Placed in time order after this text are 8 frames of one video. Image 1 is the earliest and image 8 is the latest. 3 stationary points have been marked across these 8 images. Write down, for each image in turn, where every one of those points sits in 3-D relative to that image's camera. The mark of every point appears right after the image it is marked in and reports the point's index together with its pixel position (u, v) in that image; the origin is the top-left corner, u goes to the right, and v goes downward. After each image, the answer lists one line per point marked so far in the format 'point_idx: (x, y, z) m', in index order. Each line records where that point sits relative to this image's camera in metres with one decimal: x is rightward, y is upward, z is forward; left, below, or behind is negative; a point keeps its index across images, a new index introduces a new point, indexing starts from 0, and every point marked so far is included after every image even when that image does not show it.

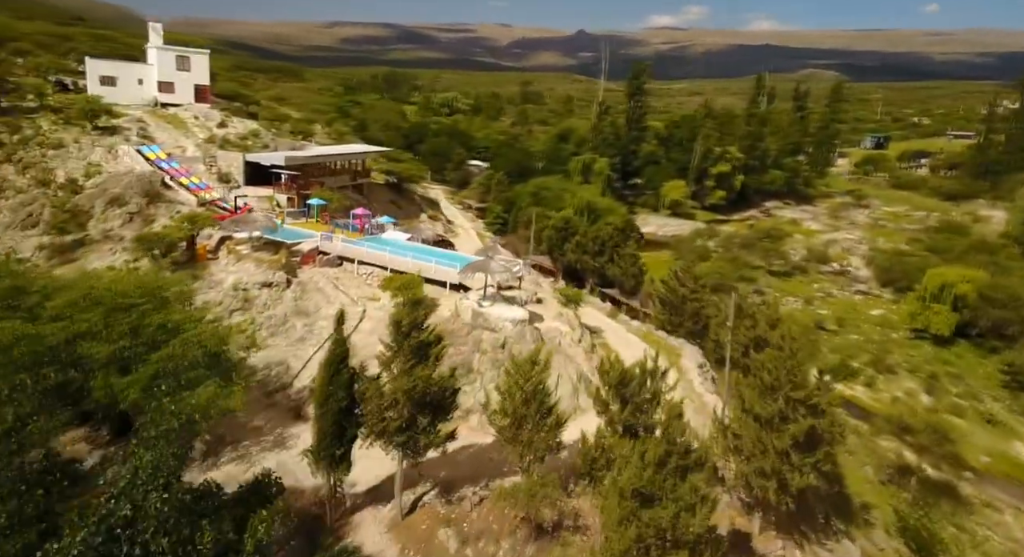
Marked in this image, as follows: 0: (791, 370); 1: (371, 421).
0: (+7.3, -2.5, +16.2) m
1: (-3.3, -3.3, +14.1) m
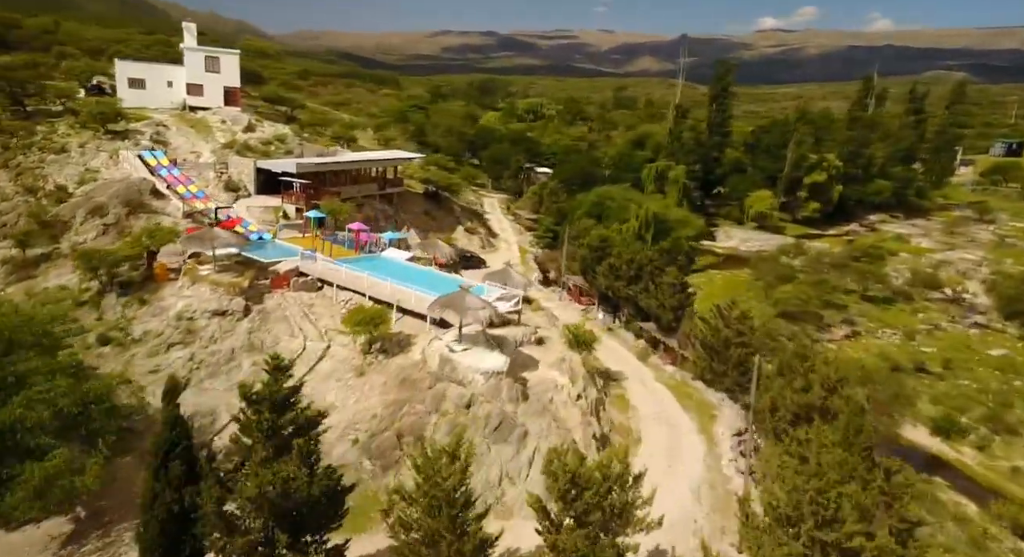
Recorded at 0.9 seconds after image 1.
0: (+5.6, -3.9, +11.0) m
1: (-5.1, -4.3, +10.4) m
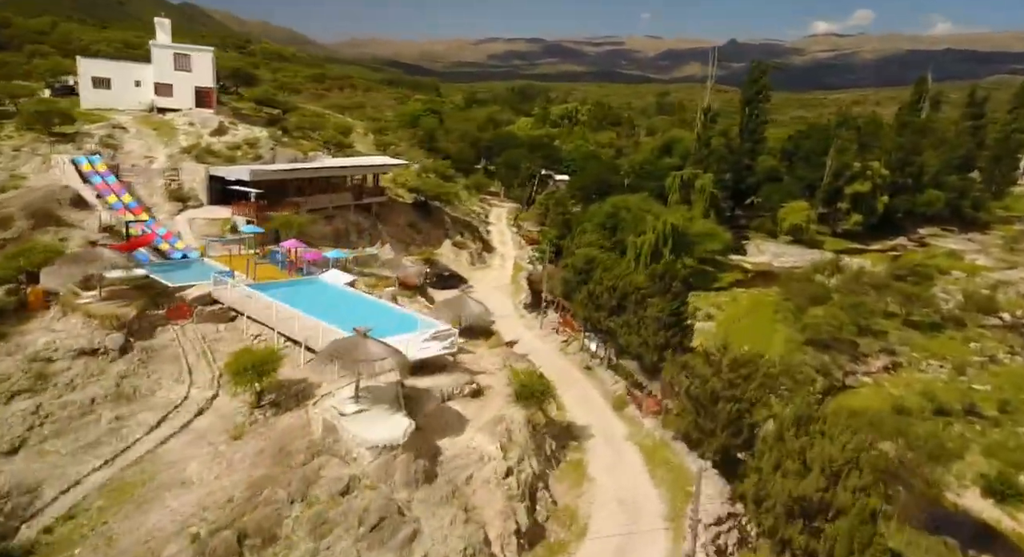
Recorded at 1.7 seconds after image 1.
0: (+3.0, -4.9, +6.7) m
1: (-7.8, -5.1, +6.8) m
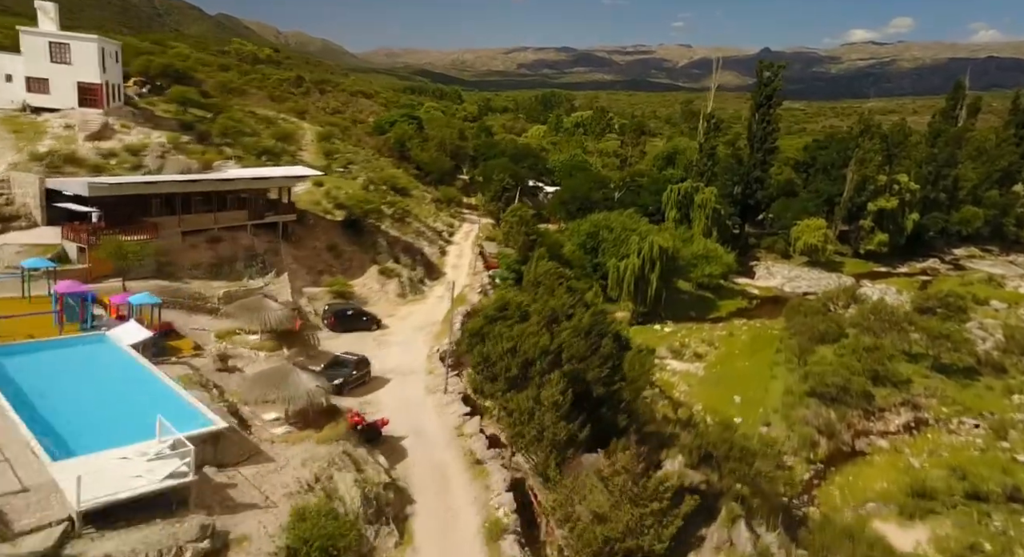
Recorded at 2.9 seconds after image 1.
0: (-1.8, -6.5, +0.1) m
1: (-12.5, -6.5, +0.7) m
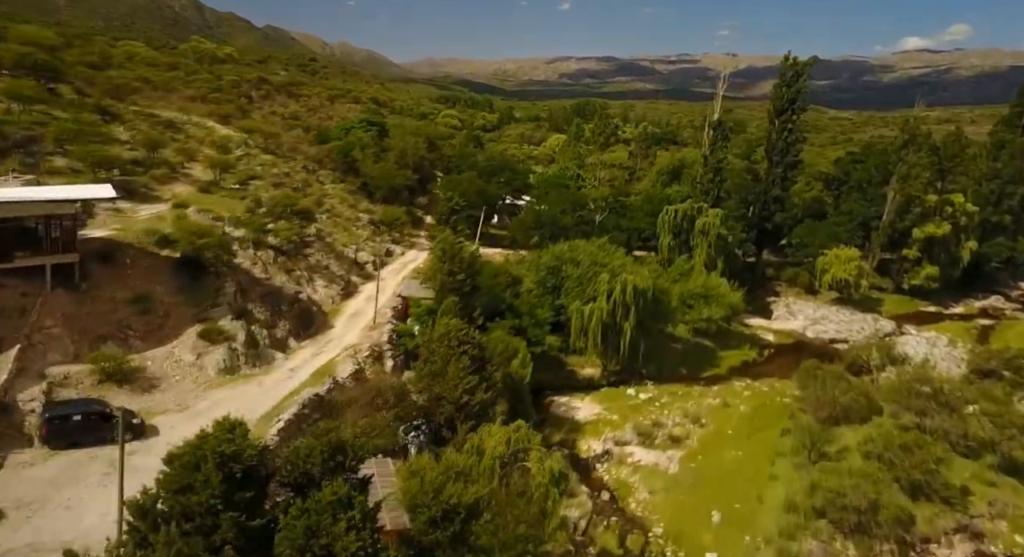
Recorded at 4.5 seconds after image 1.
0: (-8.8, -8.6, -9.6) m
1: (-19.4, -8.5, -8.5) m
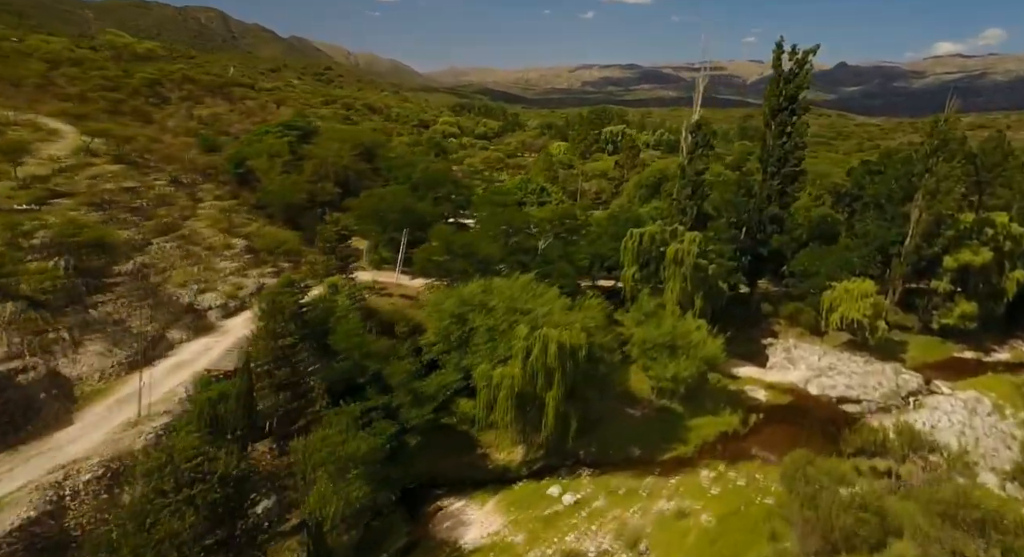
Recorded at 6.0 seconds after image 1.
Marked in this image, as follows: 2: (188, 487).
0: (-15.8, -10.5, -19.3) m
1: (-26.4, -10.3, -17.8) m
2: (-8.0, -5.4, +15.2) m
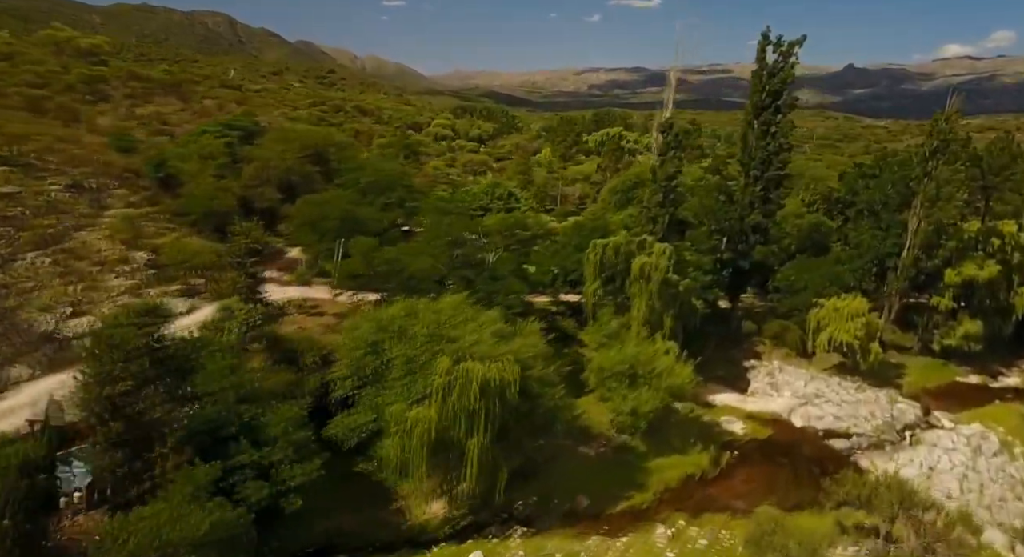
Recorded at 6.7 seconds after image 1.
0: (-19.5, -11.3, -23.6) m
1: (-30.1, -11.0, -22.1) m
2: (-11.4, -6.3, +10.9) m
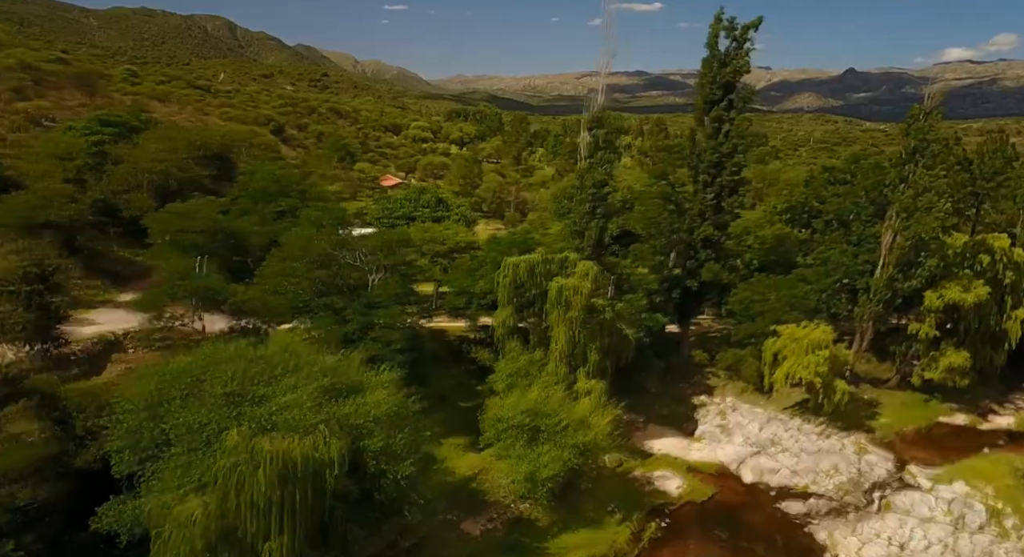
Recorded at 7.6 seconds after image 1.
0: (-24.8, -12.3, -30.0) m
1: (-35.4, -12.1, -28.4) m
2: (-16.8, -7.4, +4.6) m
